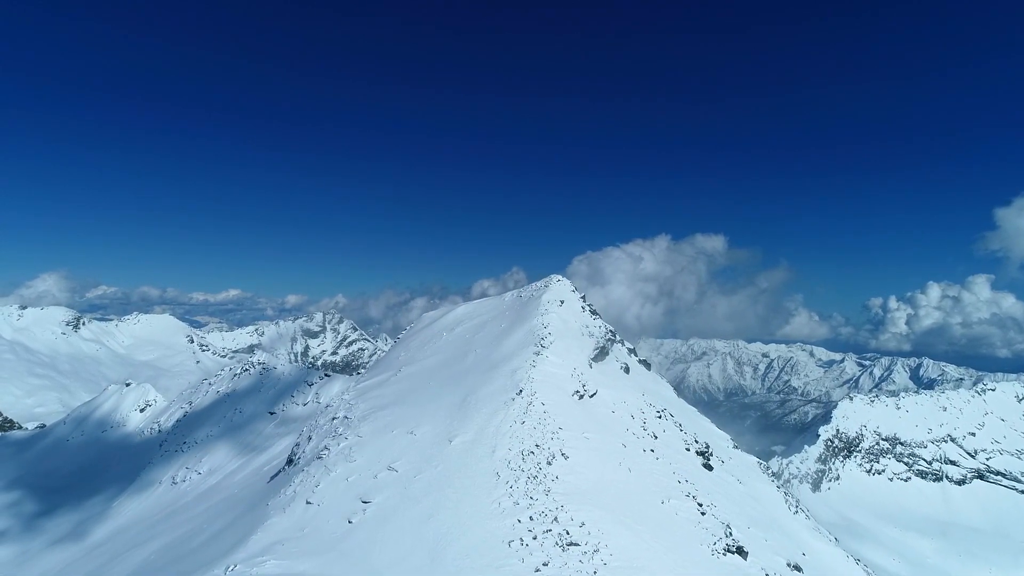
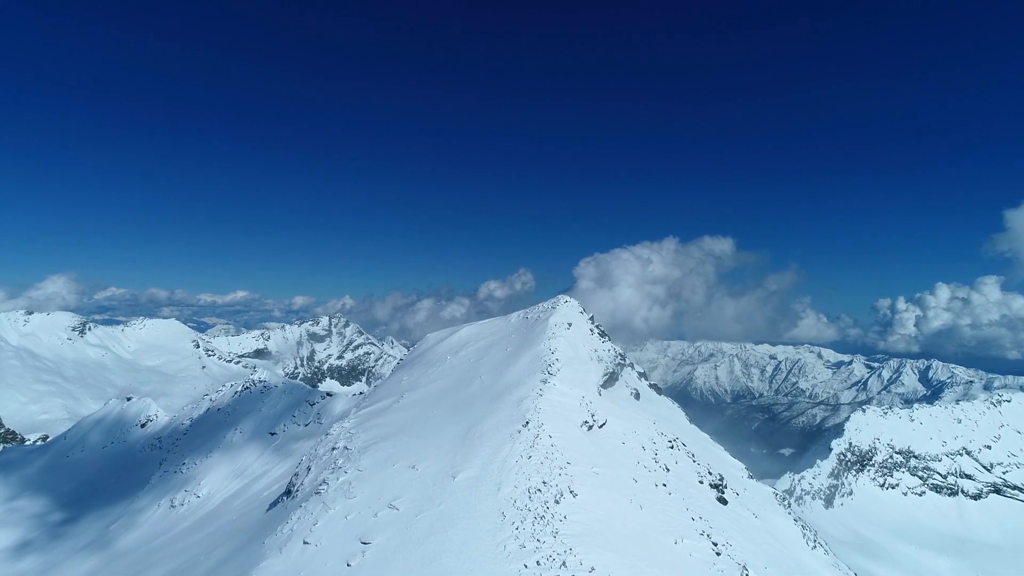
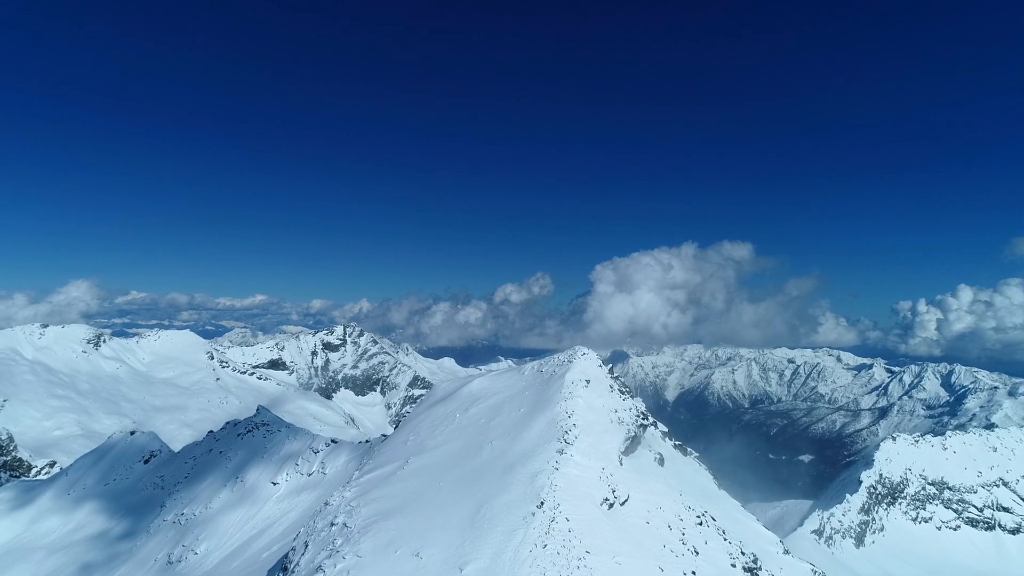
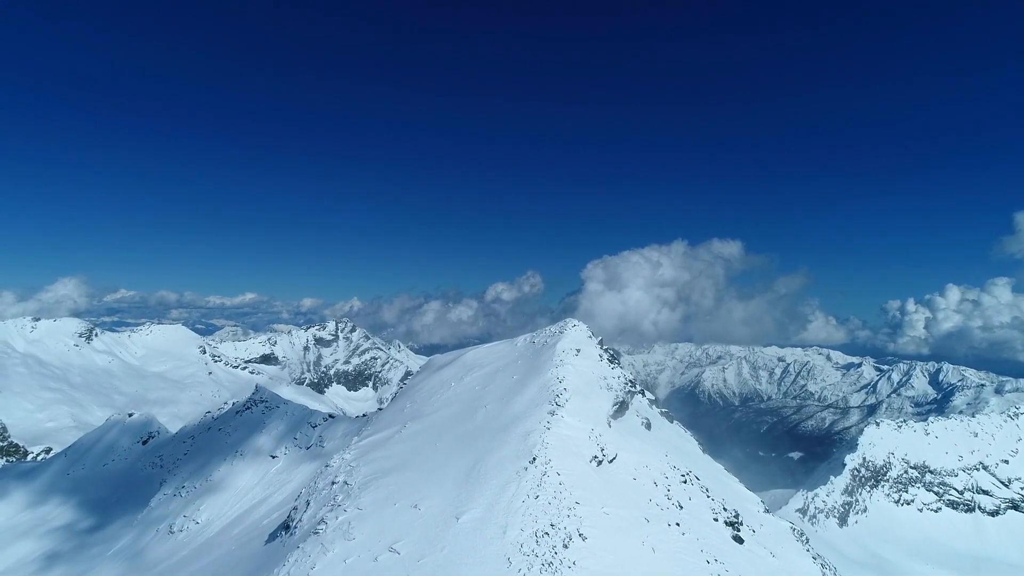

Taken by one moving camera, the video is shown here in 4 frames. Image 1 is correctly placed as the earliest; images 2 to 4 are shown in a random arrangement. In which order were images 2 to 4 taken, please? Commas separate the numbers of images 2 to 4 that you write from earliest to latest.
2, 4, 3
